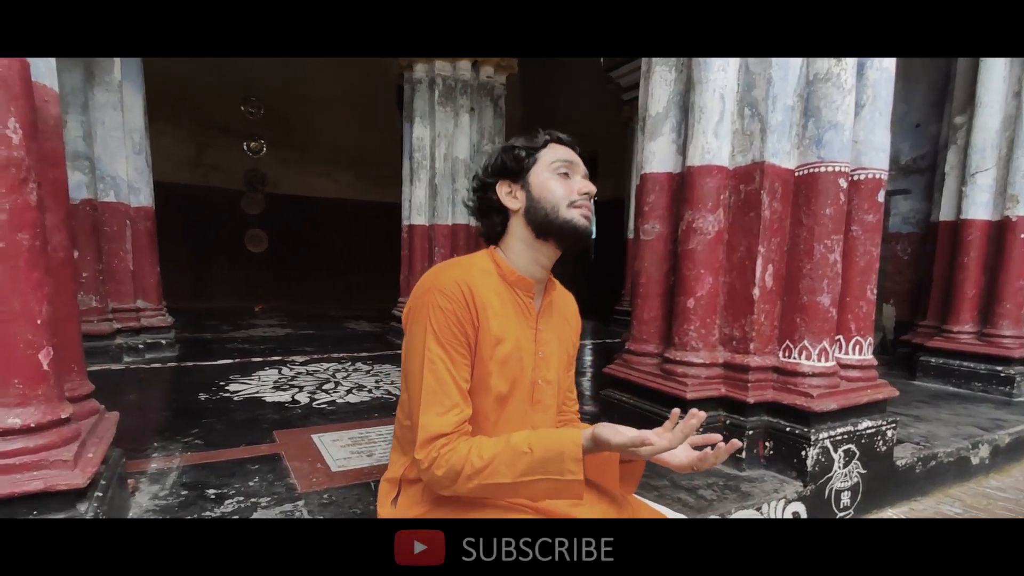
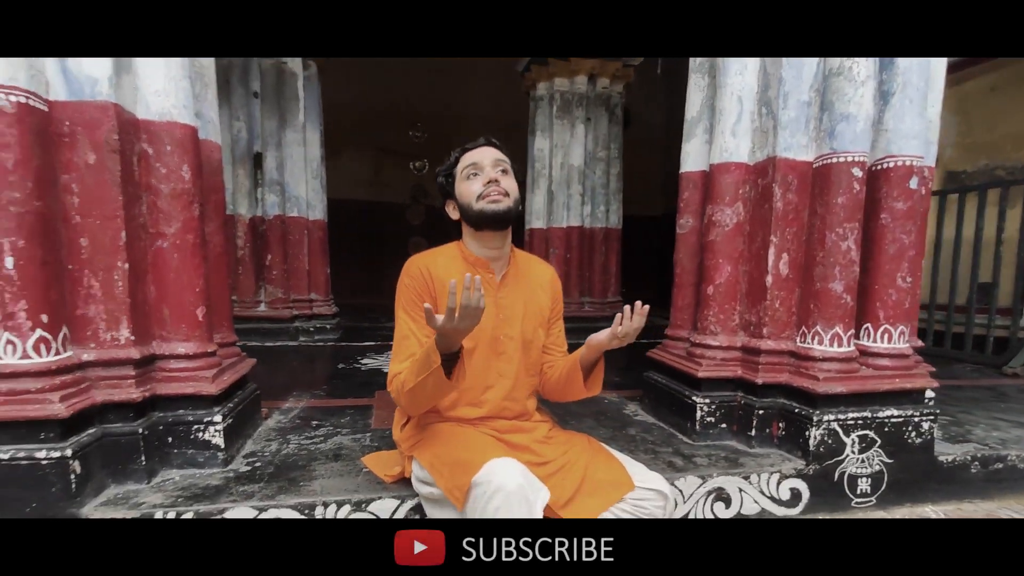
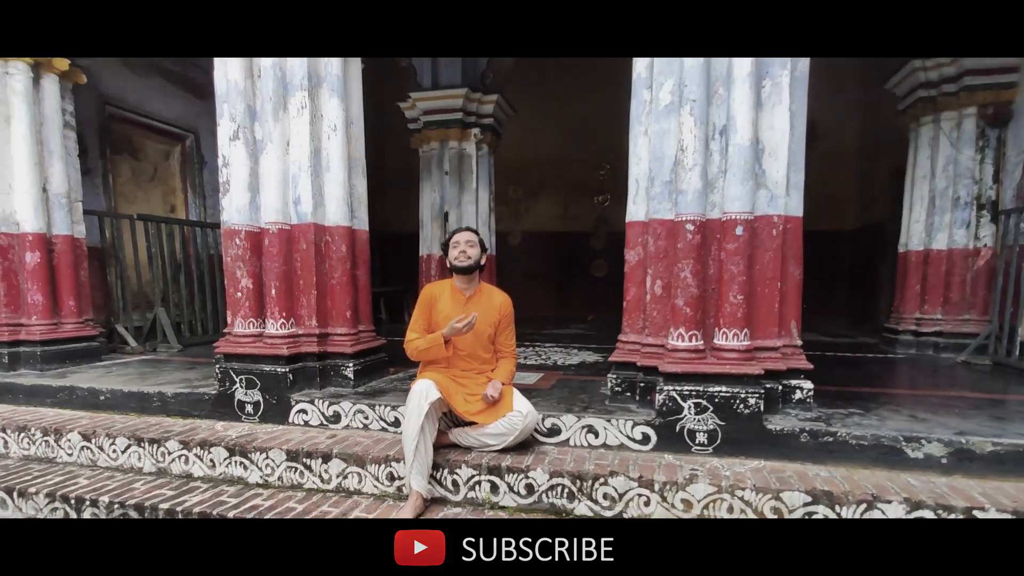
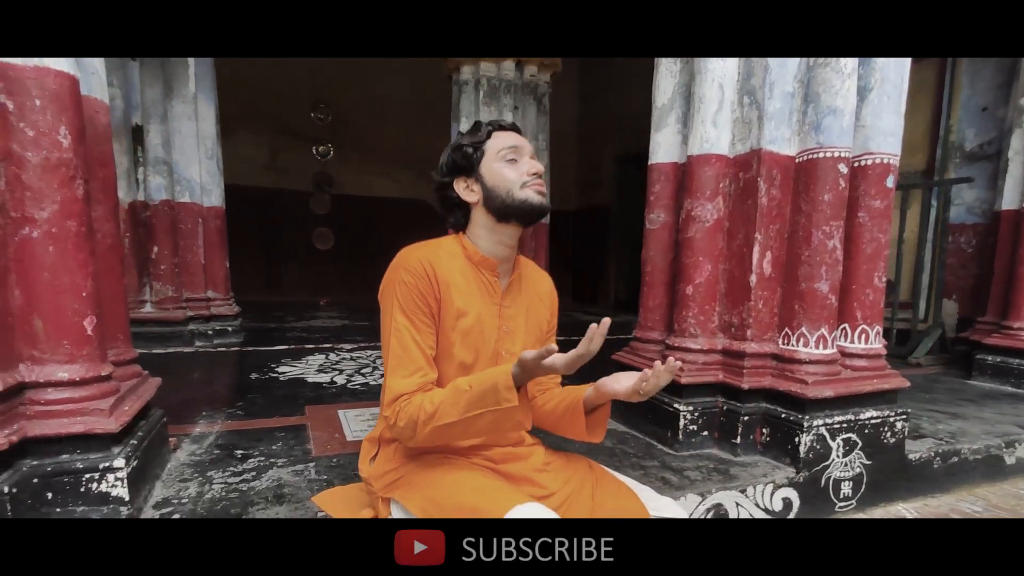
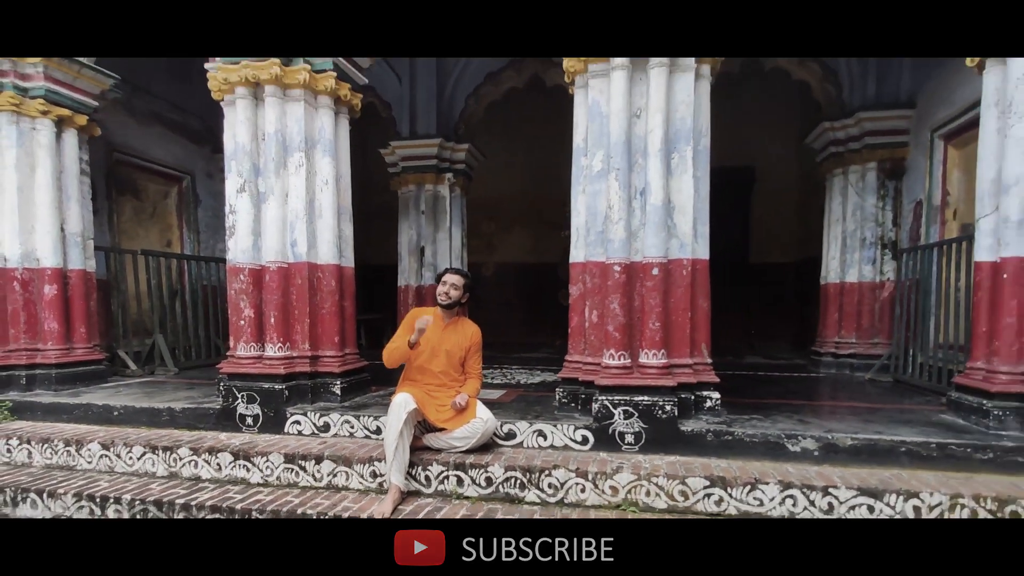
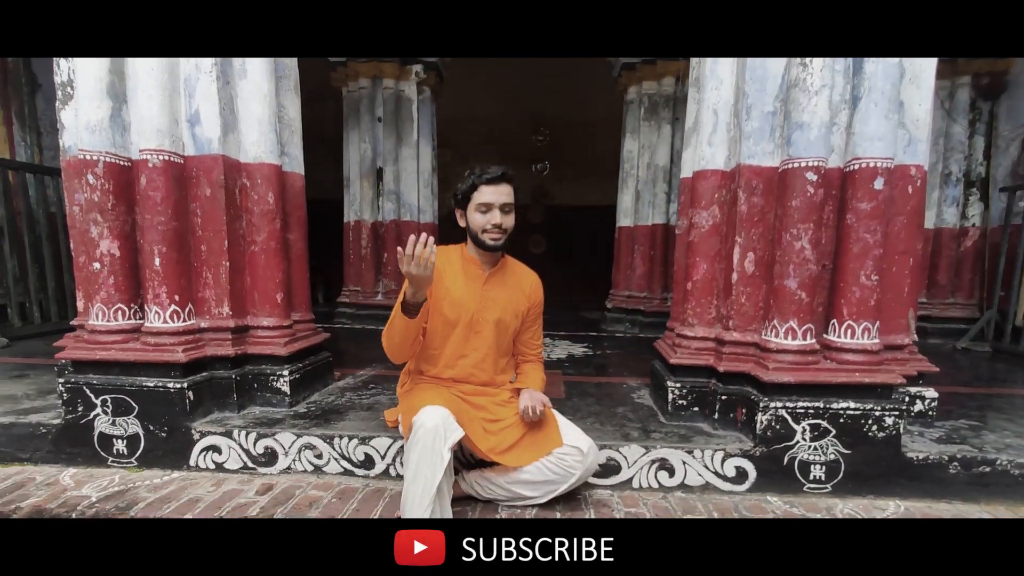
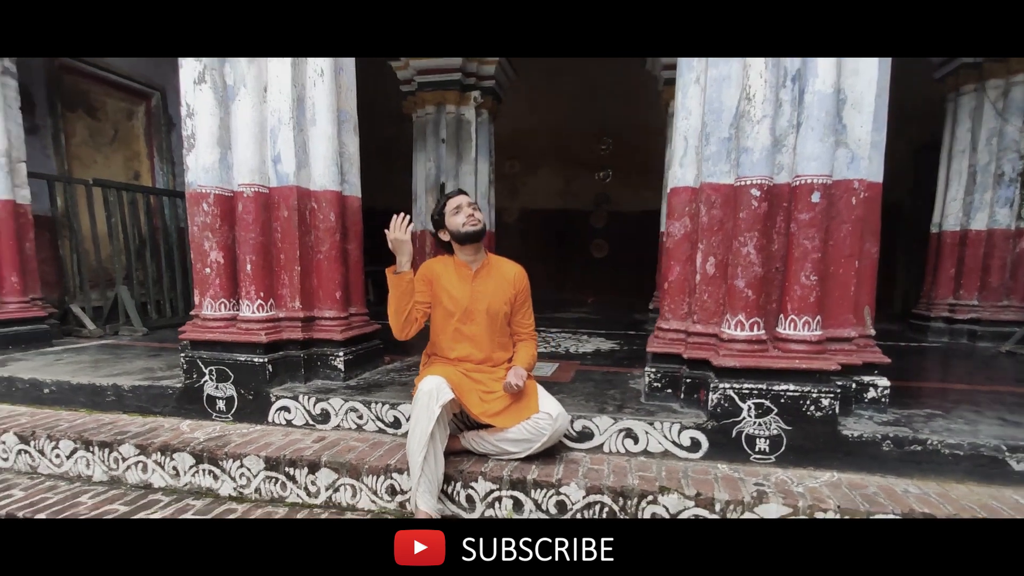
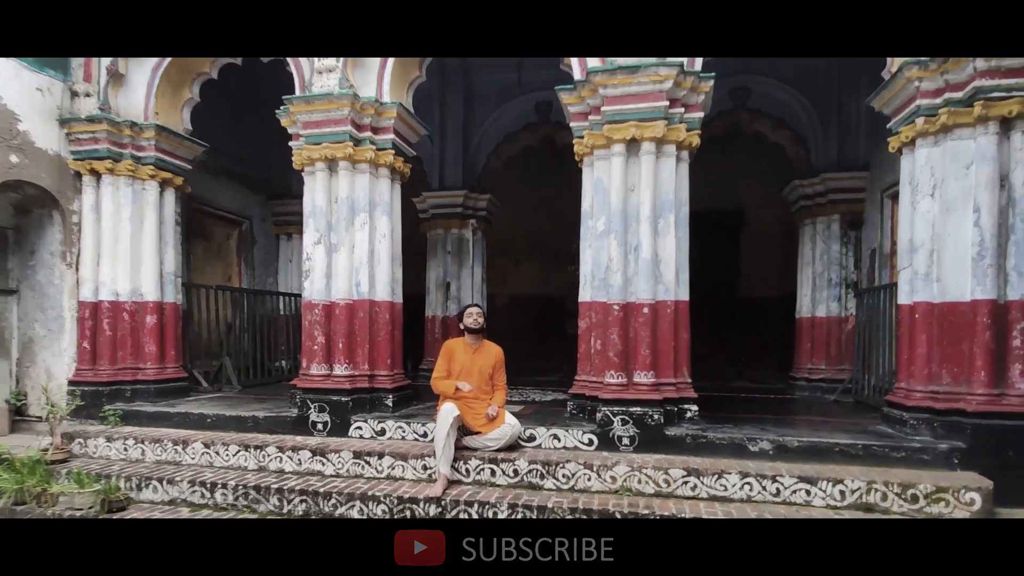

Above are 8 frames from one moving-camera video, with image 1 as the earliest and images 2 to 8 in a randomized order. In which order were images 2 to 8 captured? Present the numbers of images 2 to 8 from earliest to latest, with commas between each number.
4, 2, 6, 7, 3, 5, 8
